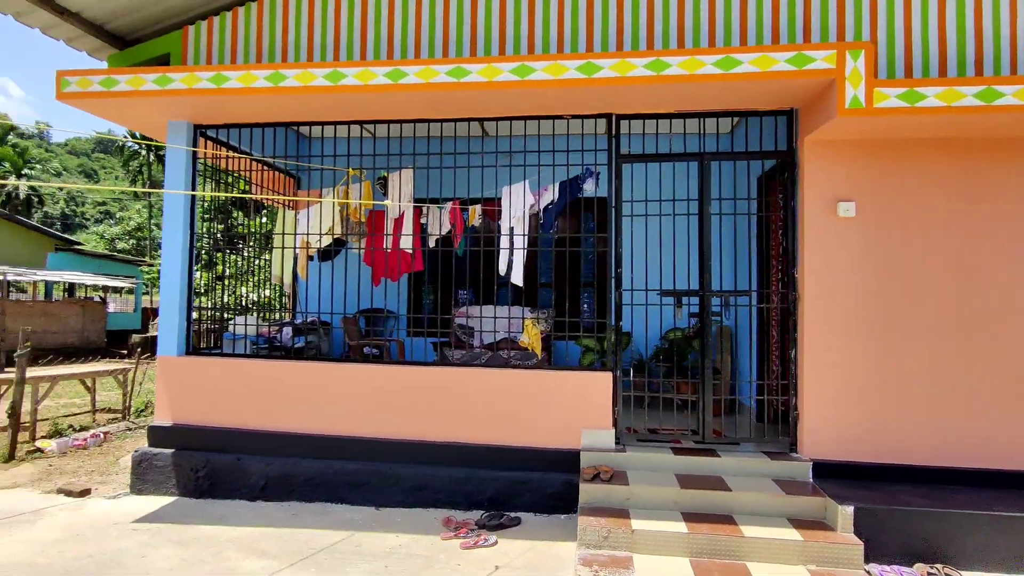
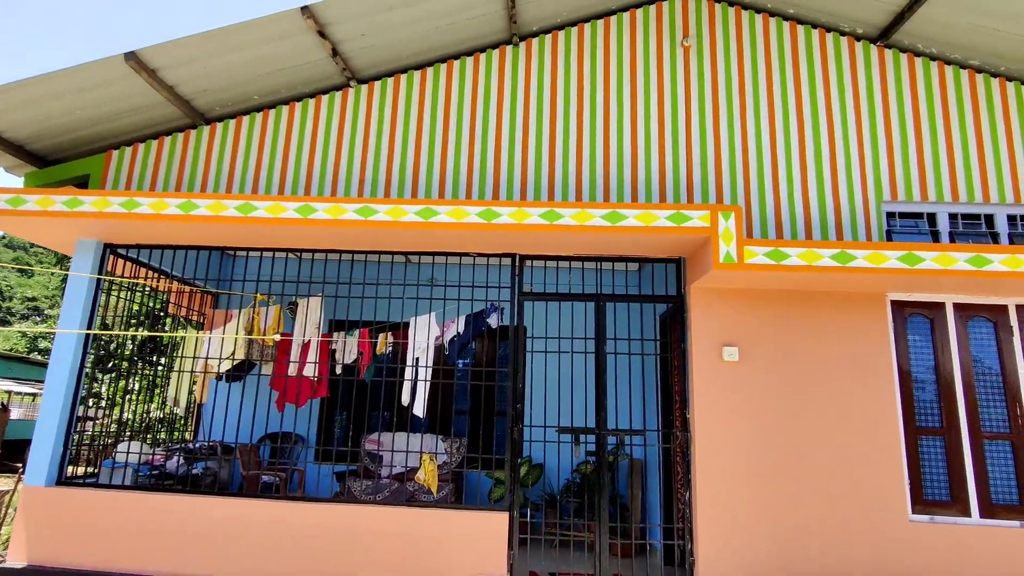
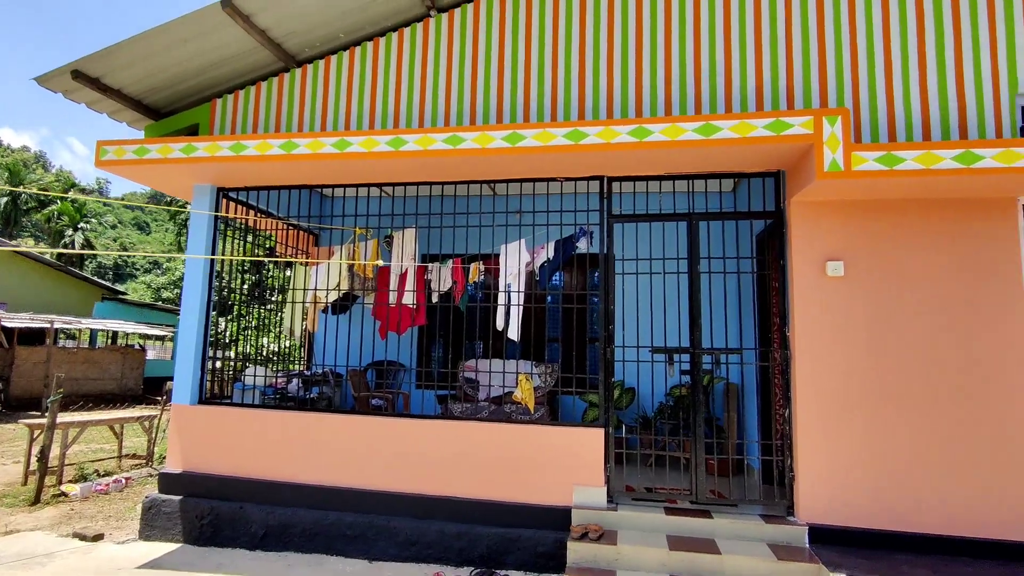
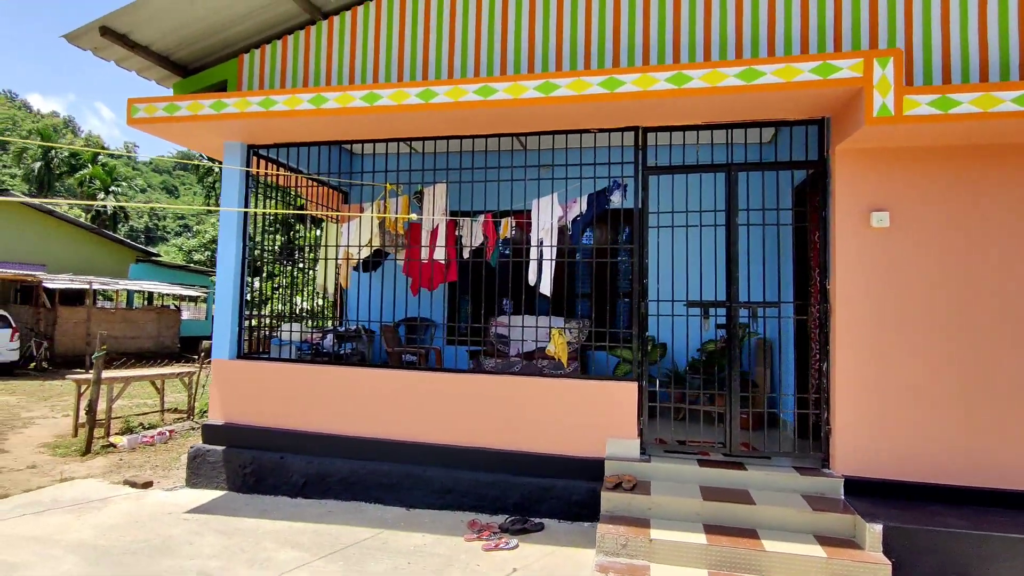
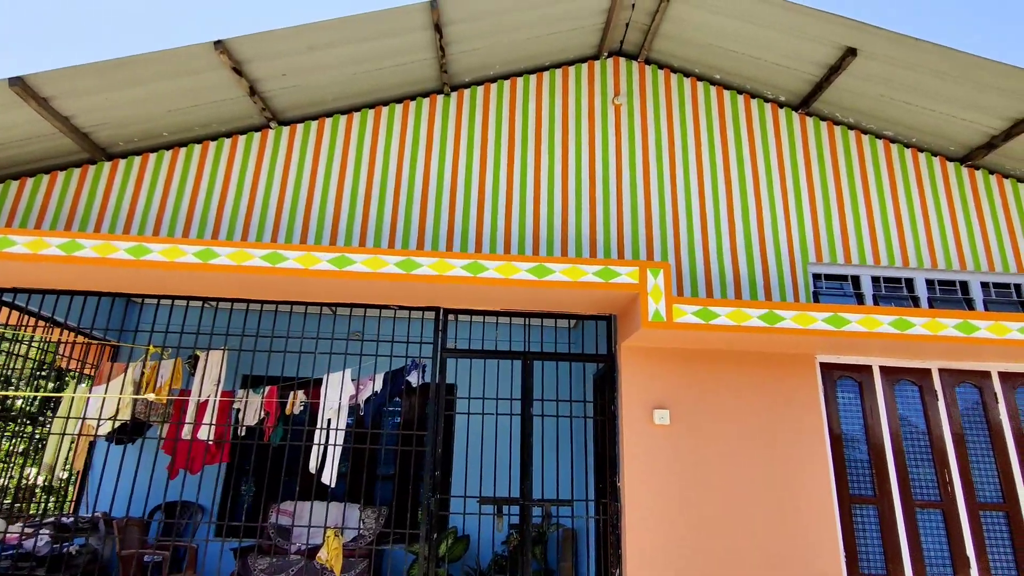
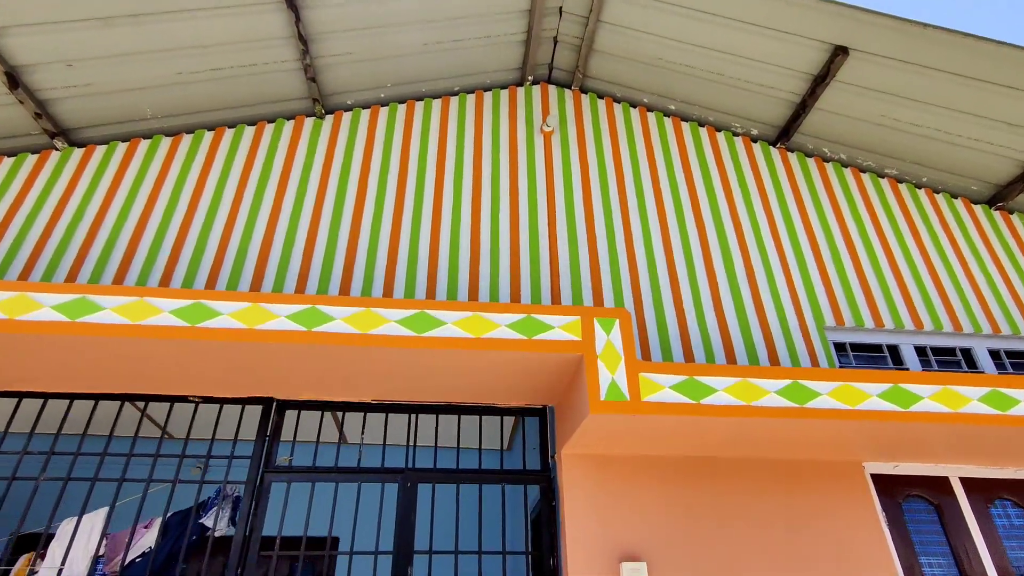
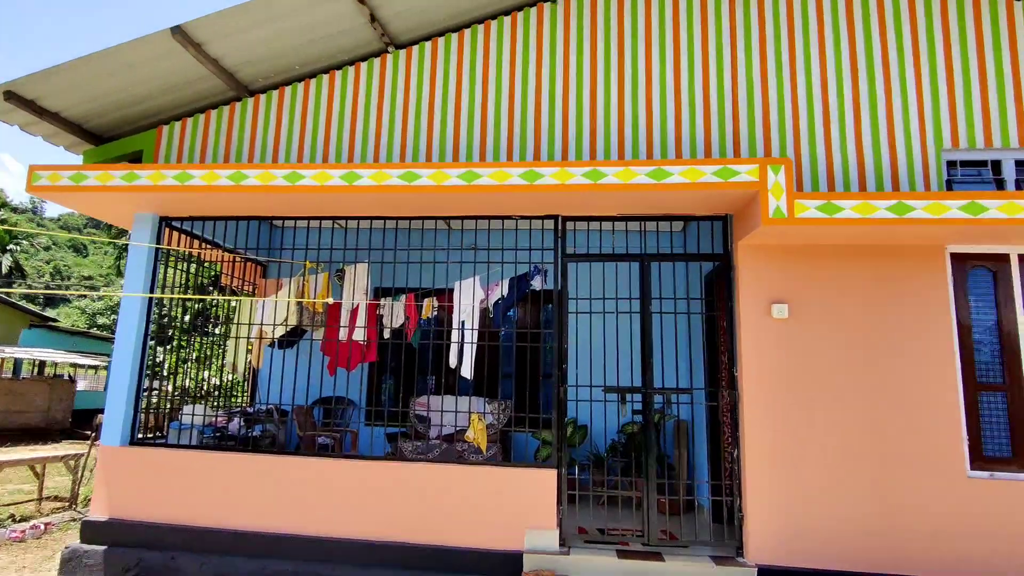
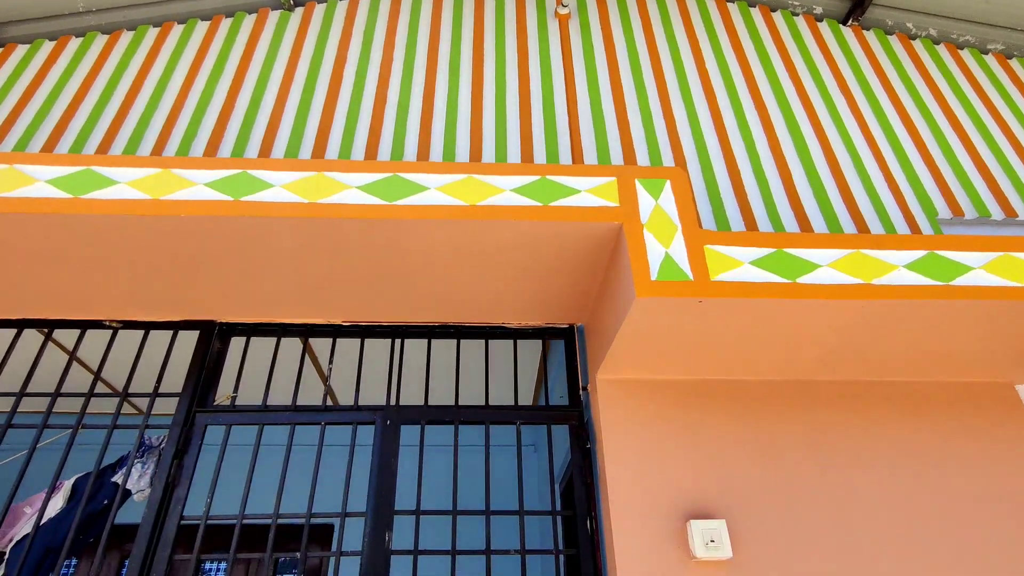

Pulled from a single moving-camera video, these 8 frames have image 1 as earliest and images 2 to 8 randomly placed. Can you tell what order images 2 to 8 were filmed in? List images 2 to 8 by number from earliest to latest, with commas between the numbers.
4, 3, 7, 2, 5, 6, 8
